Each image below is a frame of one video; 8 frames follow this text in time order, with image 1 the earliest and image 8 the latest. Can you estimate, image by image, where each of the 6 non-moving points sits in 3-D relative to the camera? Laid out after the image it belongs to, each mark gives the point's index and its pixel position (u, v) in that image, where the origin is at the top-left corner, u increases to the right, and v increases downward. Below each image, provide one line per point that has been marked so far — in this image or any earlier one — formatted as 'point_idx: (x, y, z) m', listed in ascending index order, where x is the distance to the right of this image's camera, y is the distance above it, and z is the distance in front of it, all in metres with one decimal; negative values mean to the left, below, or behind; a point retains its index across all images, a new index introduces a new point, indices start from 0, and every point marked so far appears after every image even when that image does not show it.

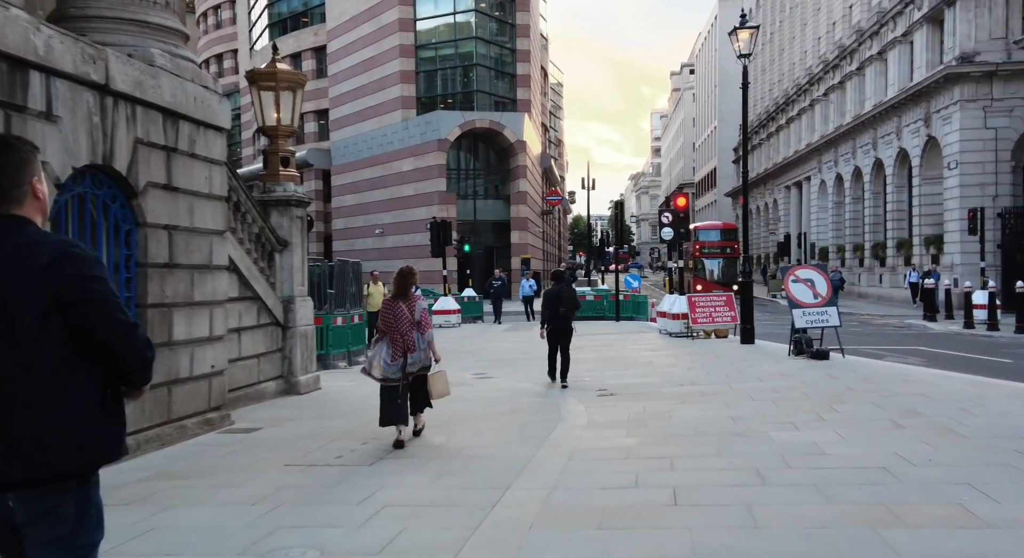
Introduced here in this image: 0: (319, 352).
0: (-3.6, -1.4, +15.3) m
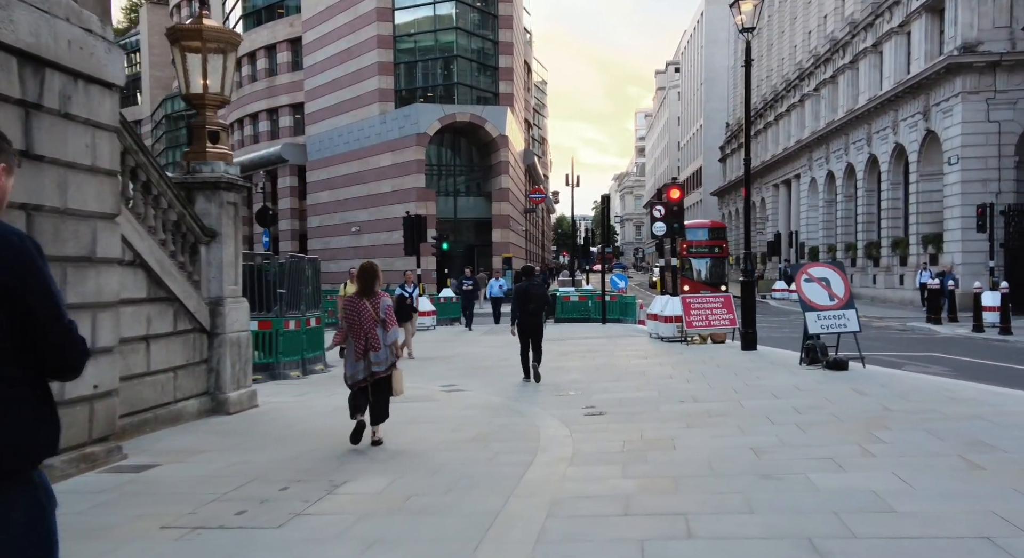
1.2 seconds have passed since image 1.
0: (-4.1, -1.4, +13.5) m
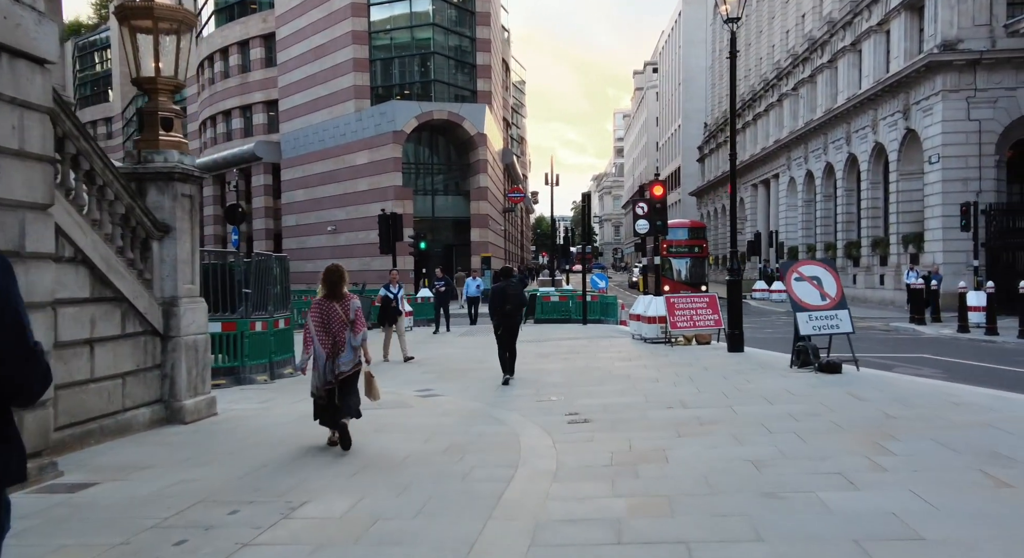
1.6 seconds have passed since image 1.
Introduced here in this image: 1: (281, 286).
0: (-4.4, -1.4, +12.8) m
1: (-4.2, -0.1, +14.5) m
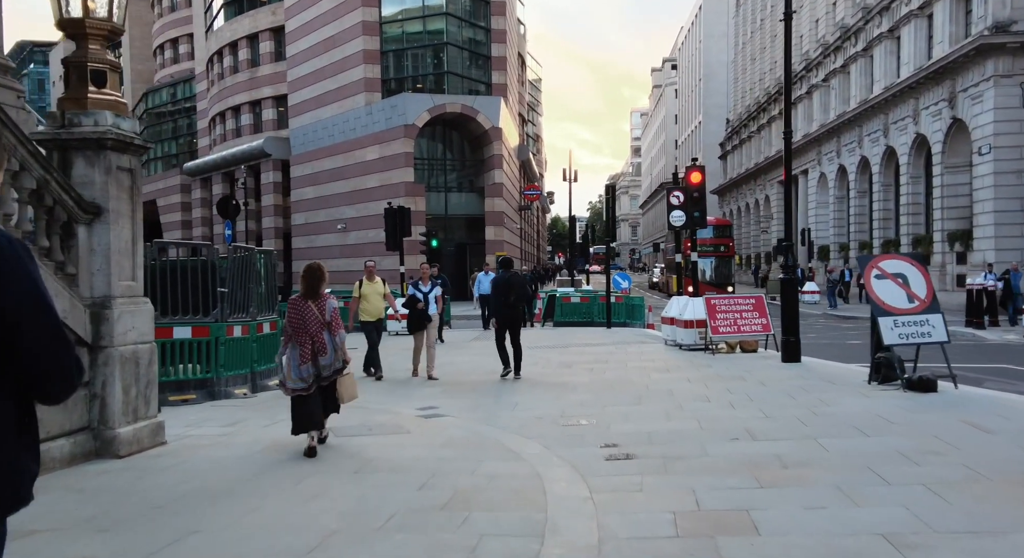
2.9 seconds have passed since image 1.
0: (-4.1, -1.3, +10.9) m
1: (-3.9, -0.1, +12.6) m
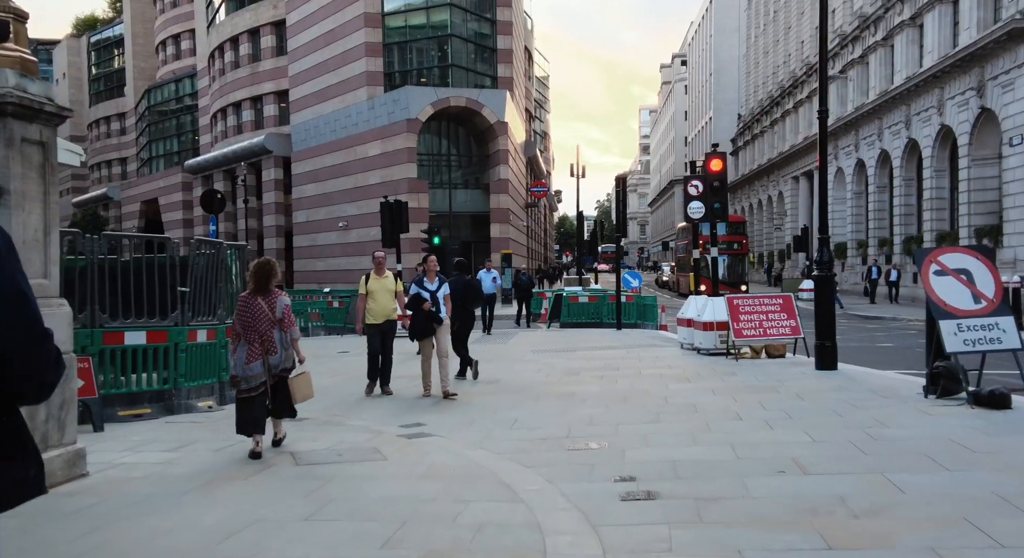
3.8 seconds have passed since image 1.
0: (-4.1, -1.3, +9.6) m
1: (-3.9, -0.1, +11.3) m
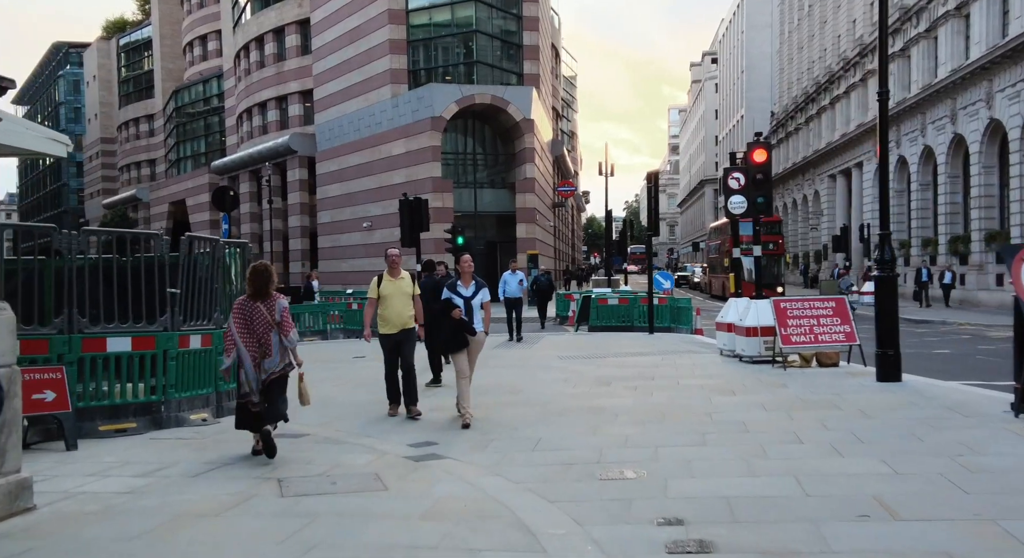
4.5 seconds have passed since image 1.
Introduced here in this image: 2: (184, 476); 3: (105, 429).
0: (-3.9, -1.3, +8.7) m
1: (-3.5, -0.1, +10.4) m
2: (-2.6, -1.6, +6.4) m
3: (-4.2, -1.5, +8.3) m
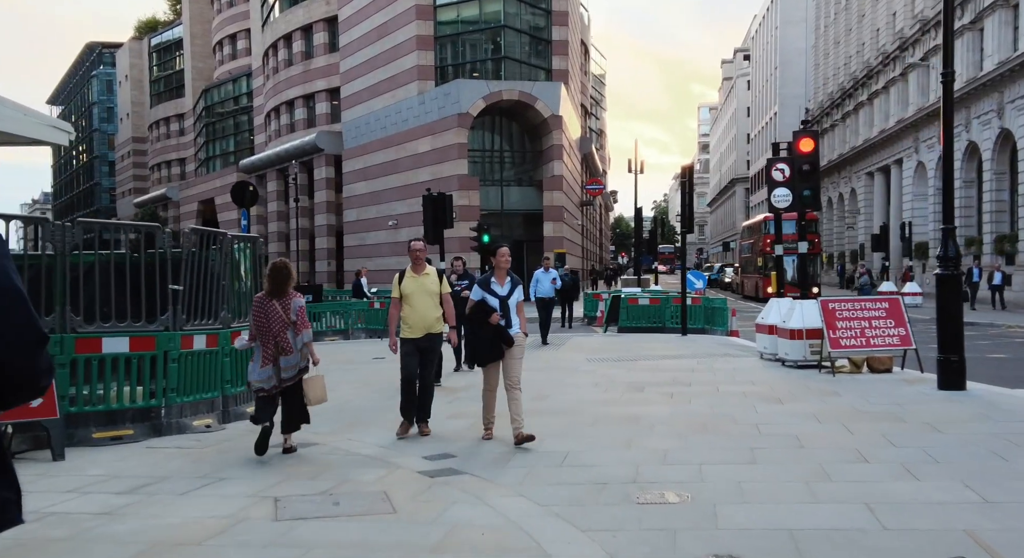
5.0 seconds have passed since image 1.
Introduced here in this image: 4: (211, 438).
0: (-3.6, -1.3, +8.1) m
1: (-3.2, 0.0, +9.8) m
2: (-2.4, -1.5, +5.8) m
3: (-4.0, -1.5, +7.7) m
4: (-3.1, -1.6, +8.2) m
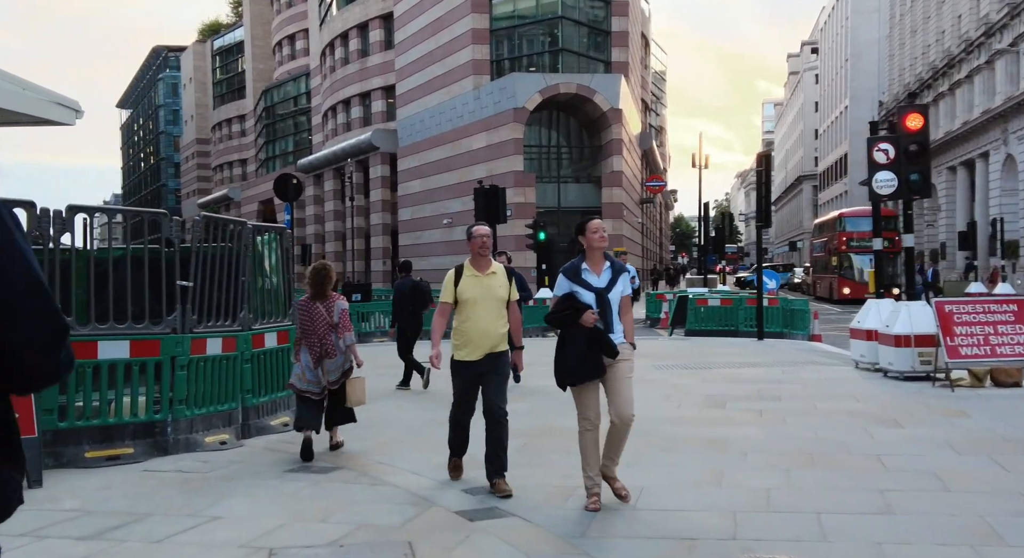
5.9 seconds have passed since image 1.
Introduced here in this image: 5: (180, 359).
0: (-3.1, -1.2, +7.1) m
1: (-2.6, 0.0, +8.7) m
2: (-2.1, -1.5, +4.7) m
3: (-3.5, -1.5, +6.7) m
4: (-2.6, -1.6, +7.1) m
5: (-3.0, -0.7, +7.1) m
